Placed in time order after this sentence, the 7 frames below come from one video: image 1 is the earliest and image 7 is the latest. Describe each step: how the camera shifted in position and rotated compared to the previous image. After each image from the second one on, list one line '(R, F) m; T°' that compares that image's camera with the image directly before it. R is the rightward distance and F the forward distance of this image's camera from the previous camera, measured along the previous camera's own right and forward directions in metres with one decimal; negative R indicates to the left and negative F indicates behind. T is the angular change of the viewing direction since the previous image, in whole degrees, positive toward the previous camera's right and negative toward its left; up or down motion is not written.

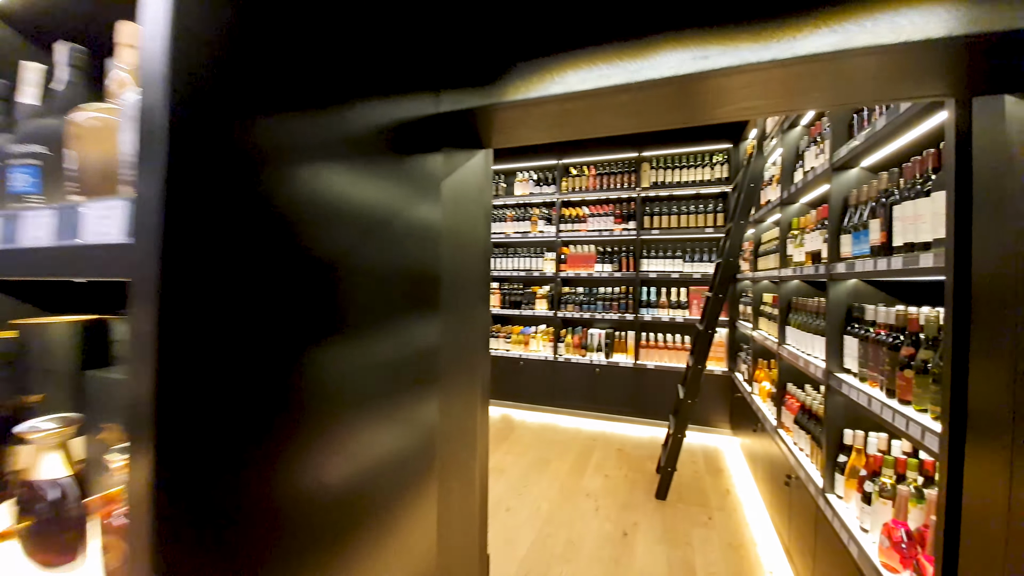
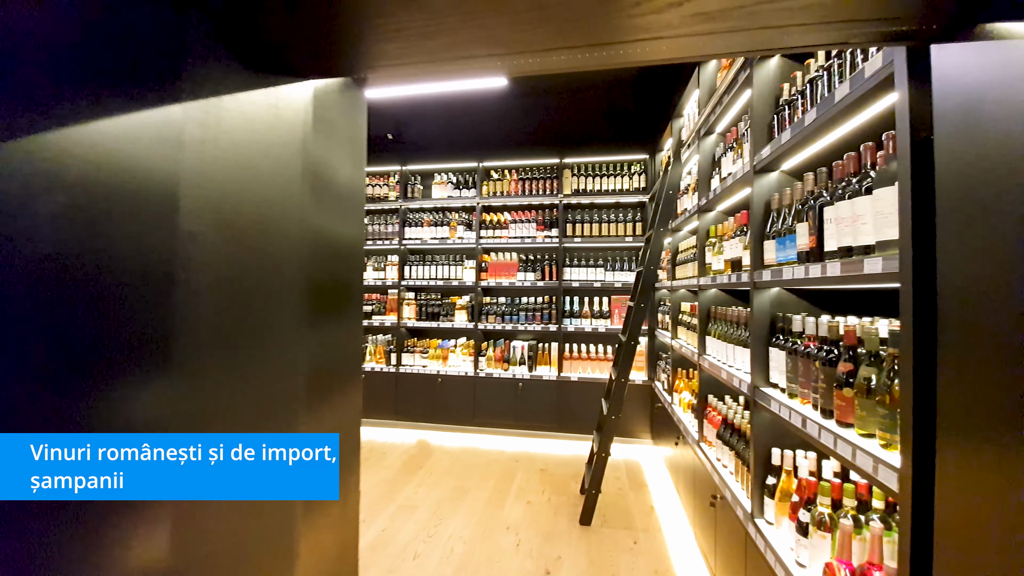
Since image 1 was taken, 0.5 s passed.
(+0.1, +0.3) m; +10°
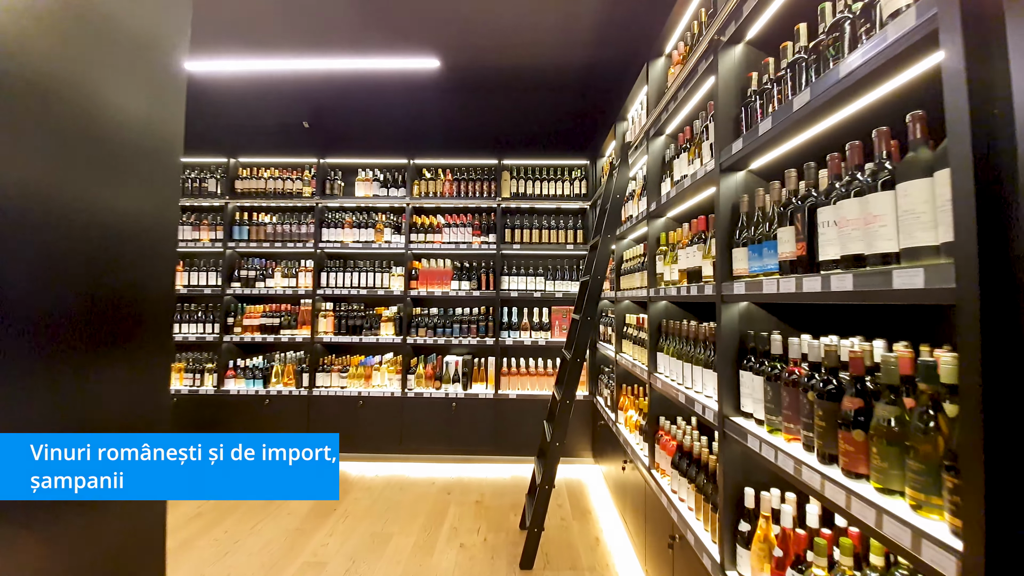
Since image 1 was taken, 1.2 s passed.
(0.0, +0.3) m; +9°
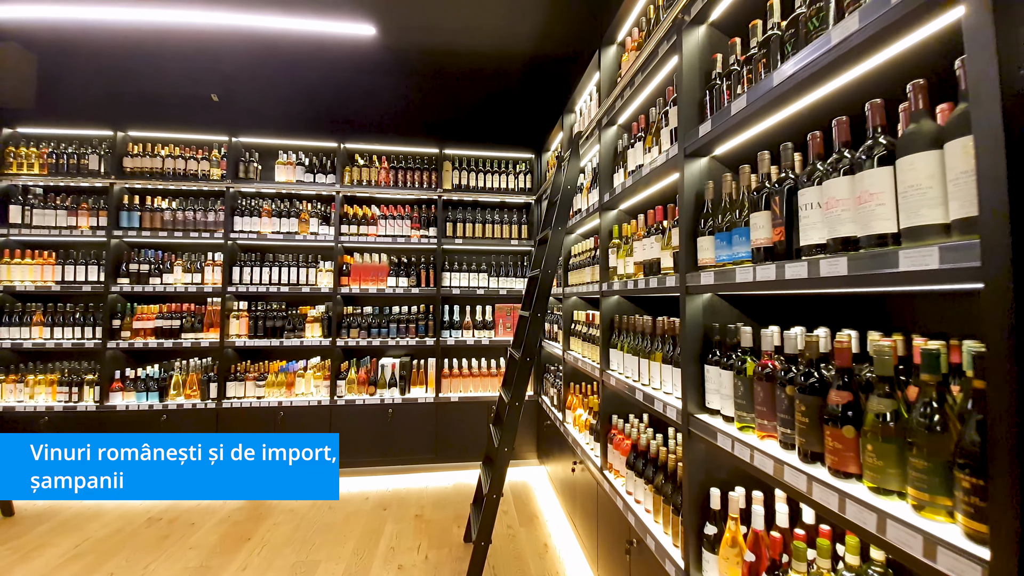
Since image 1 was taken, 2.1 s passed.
(0.0, +0.2) m; +9°
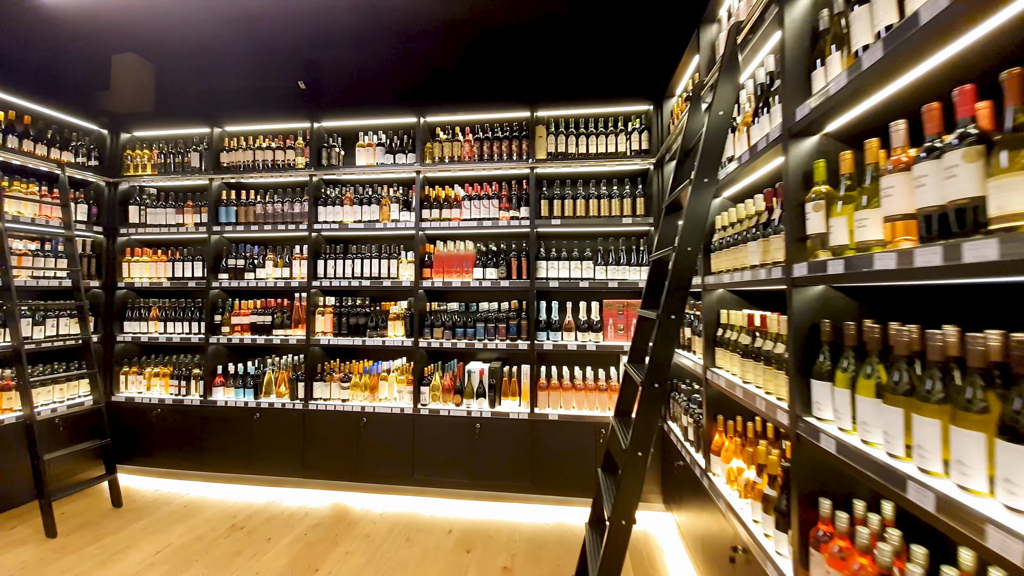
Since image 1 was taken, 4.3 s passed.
(0.0, +0.7) m; -15°
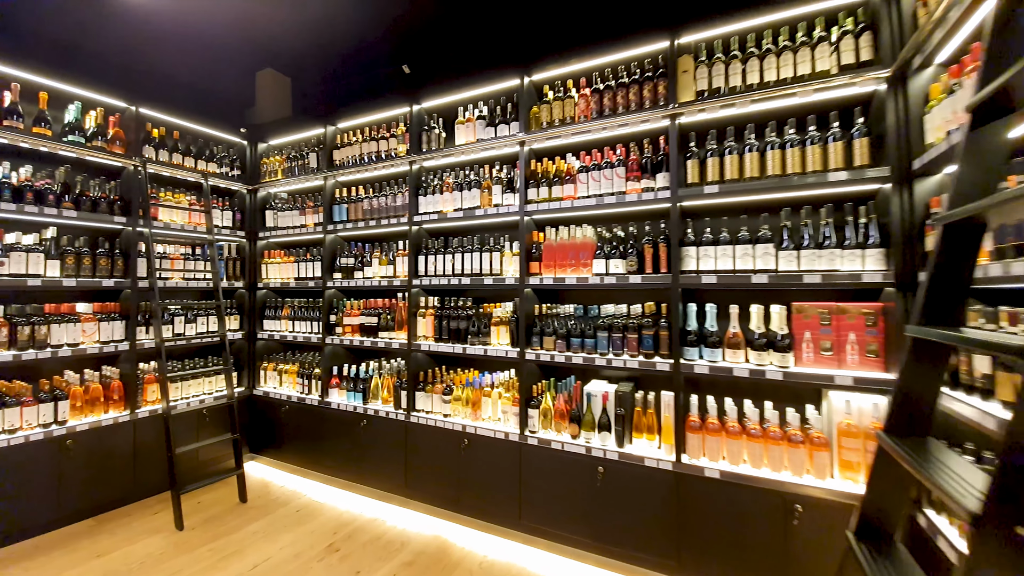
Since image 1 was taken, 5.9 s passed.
(0.0, +0.7) m; -19°
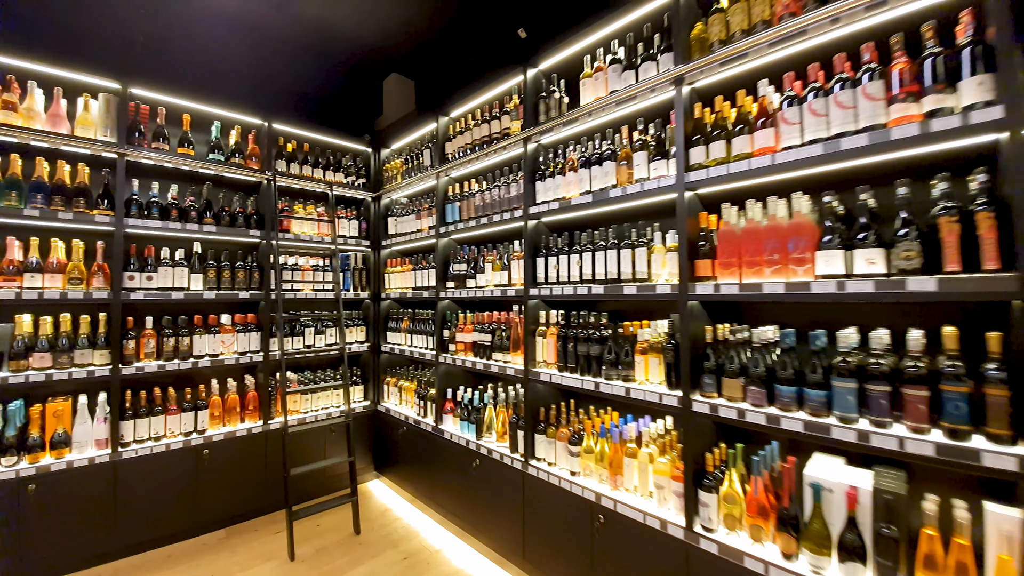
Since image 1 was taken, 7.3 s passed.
(0.0, +0.7) m; -20°
